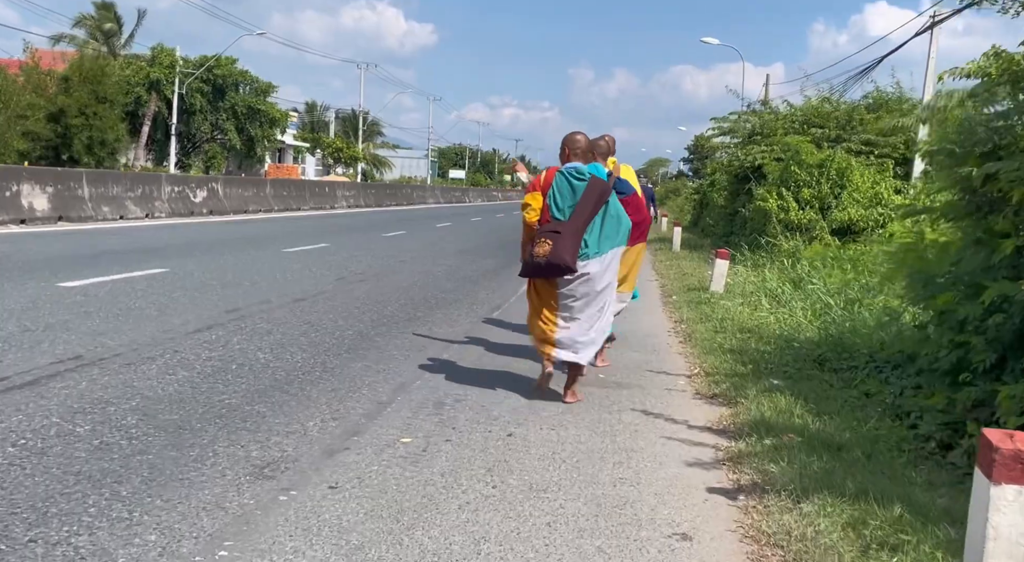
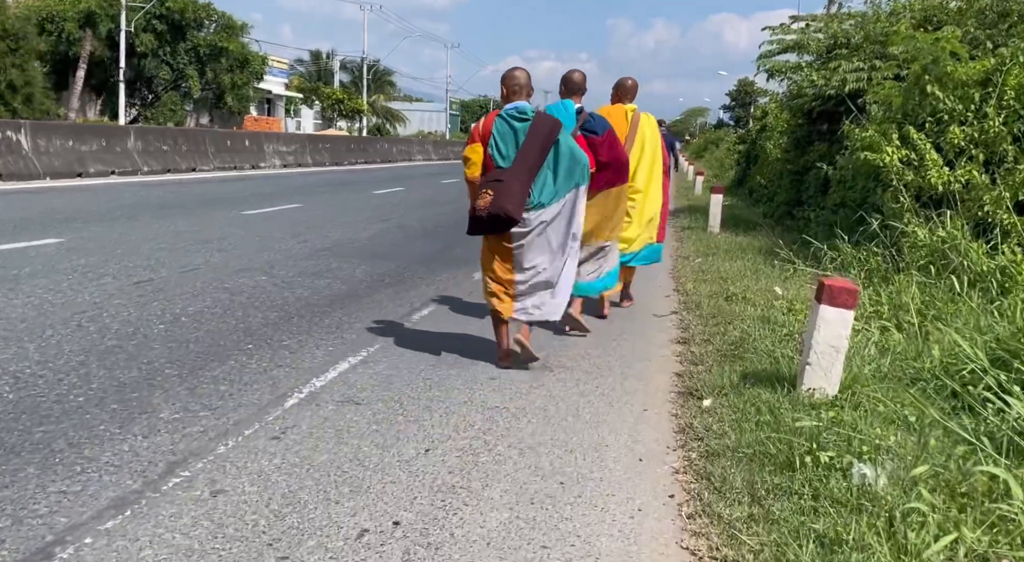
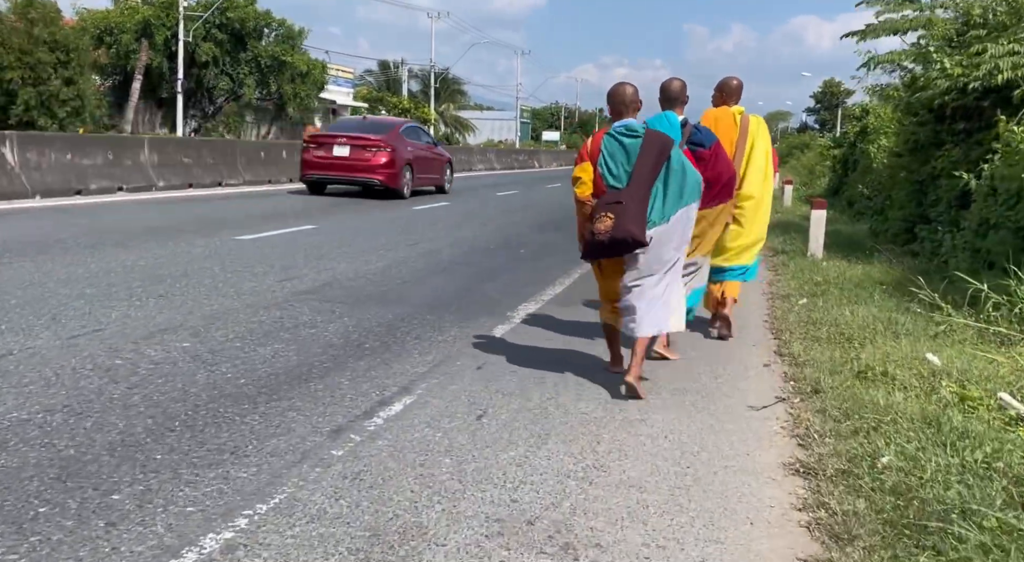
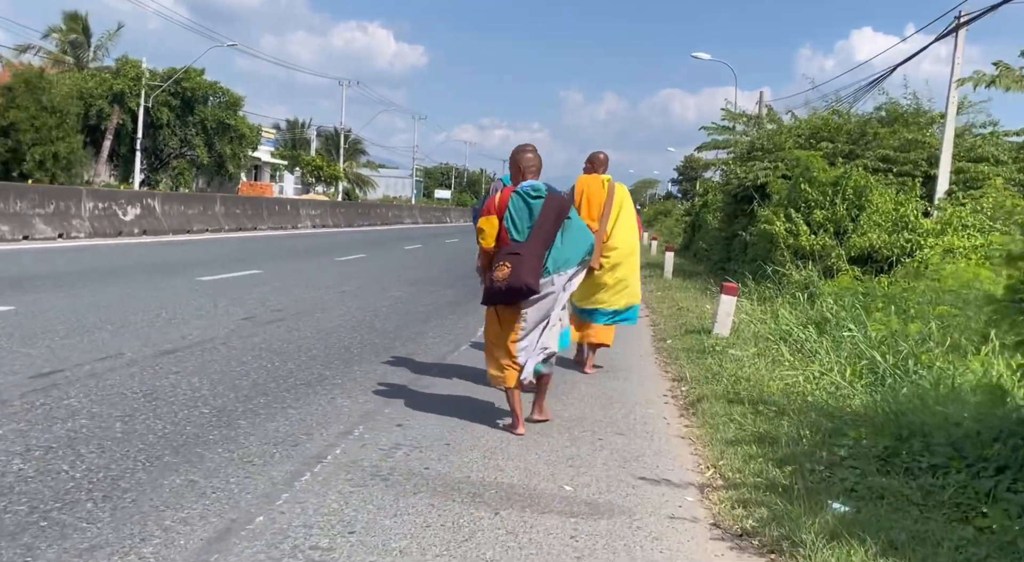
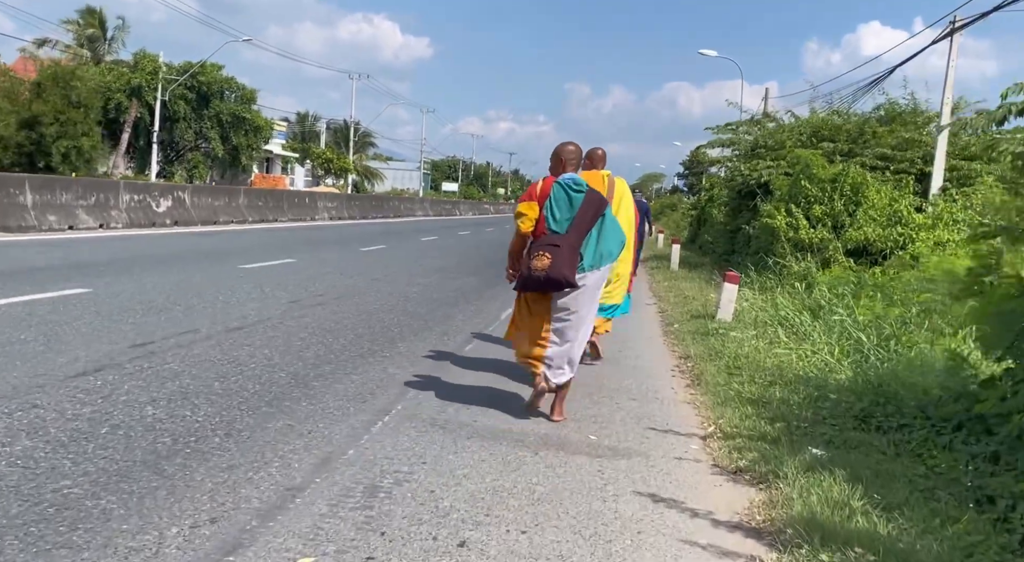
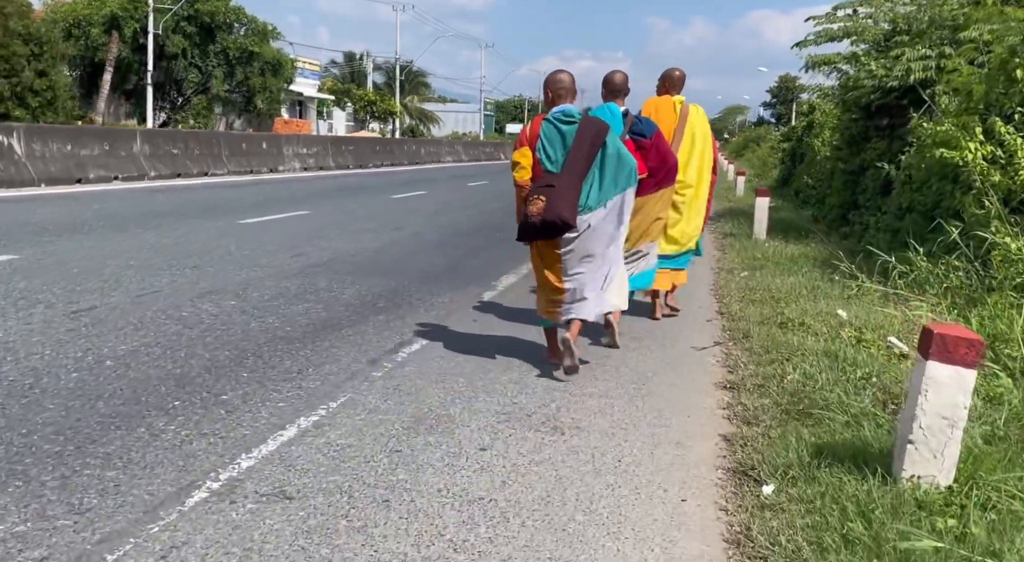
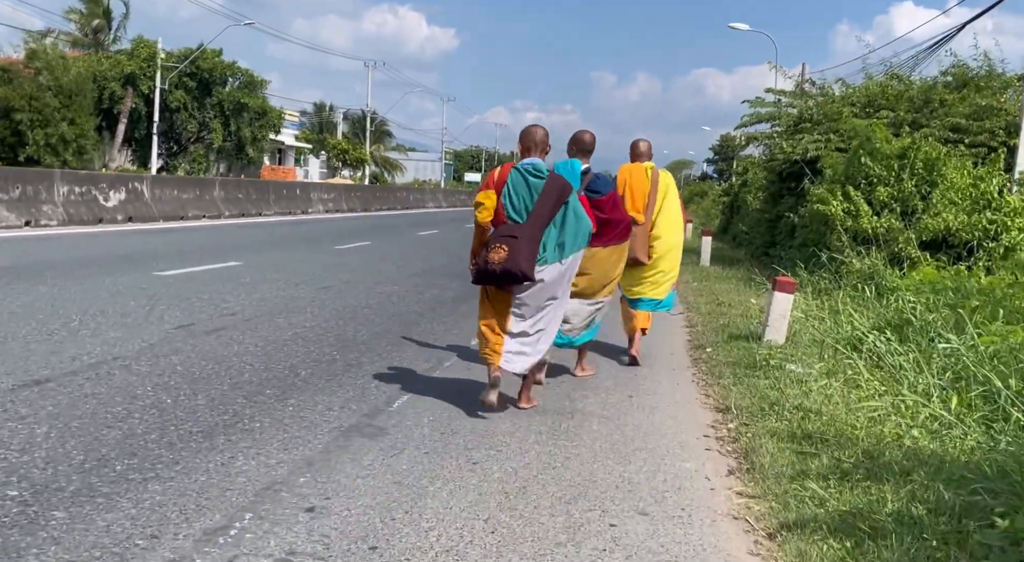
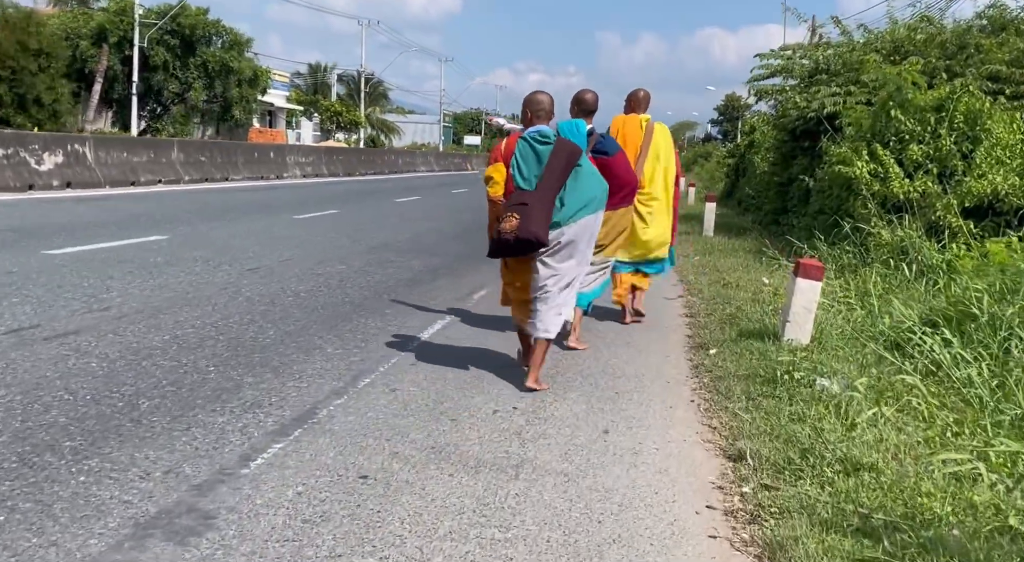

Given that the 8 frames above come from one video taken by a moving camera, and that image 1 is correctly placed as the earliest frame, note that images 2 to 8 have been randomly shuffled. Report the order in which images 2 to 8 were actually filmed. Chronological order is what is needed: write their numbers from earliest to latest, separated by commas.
5, 4, 7, 8, 2, 6, 3
